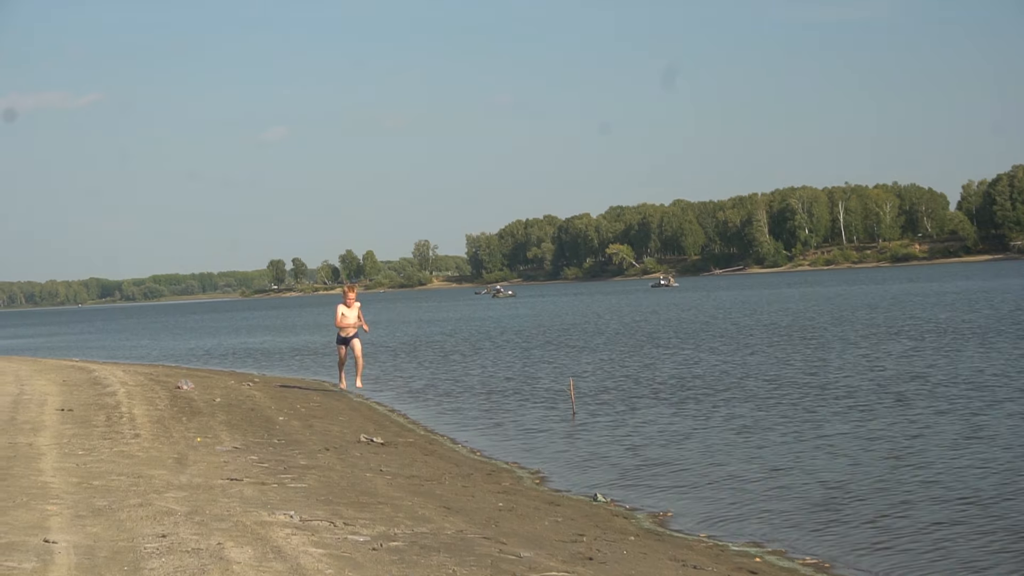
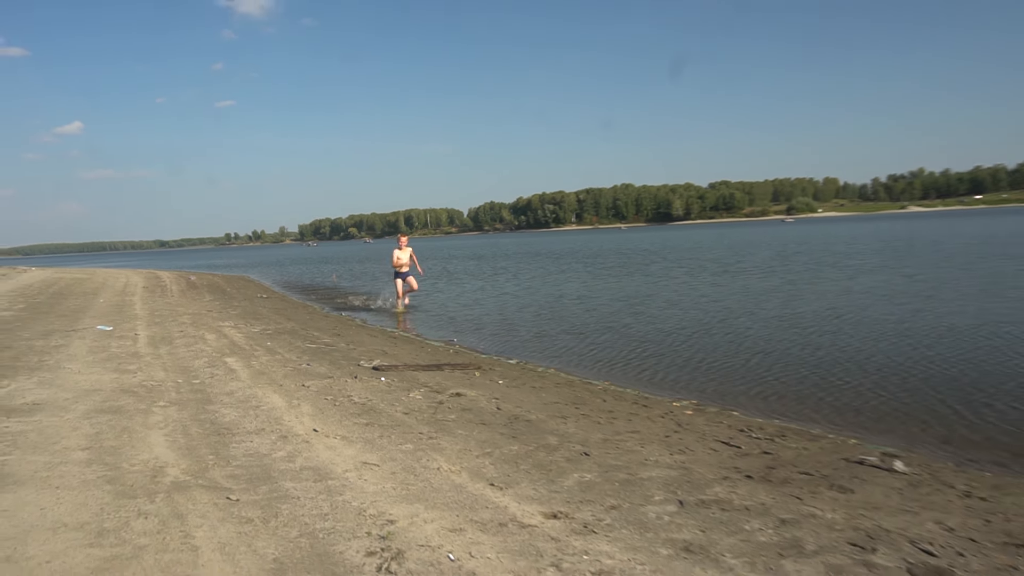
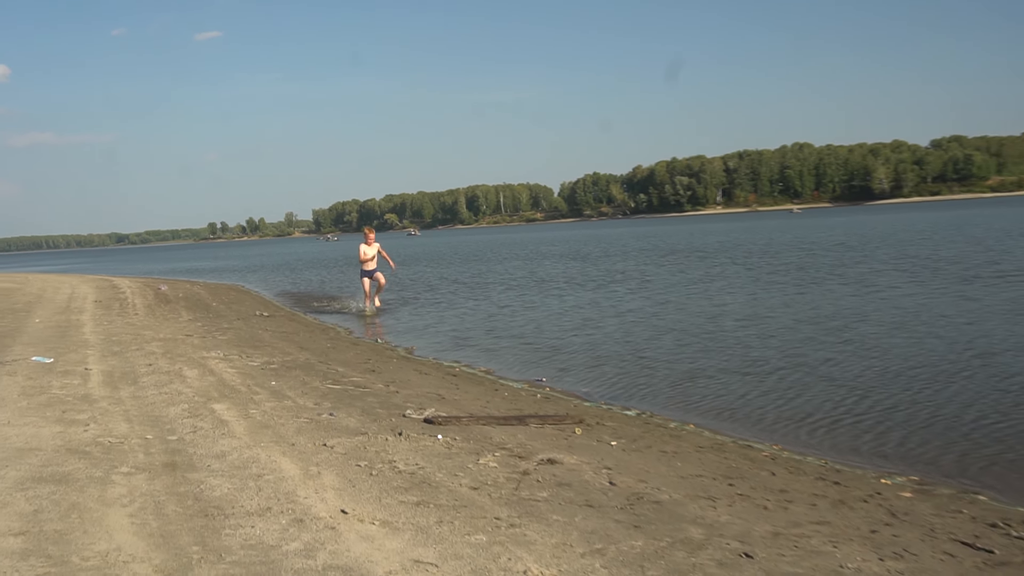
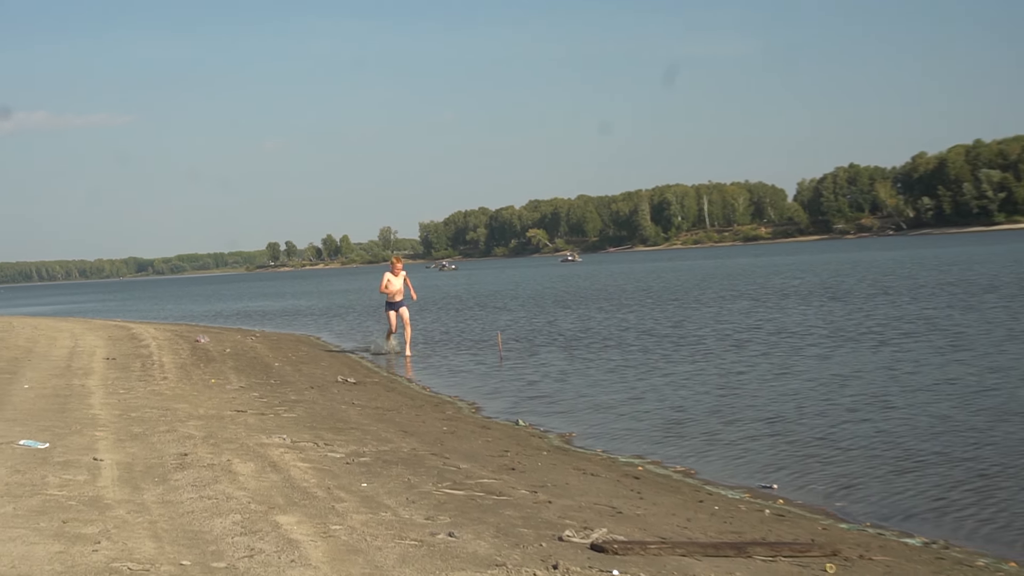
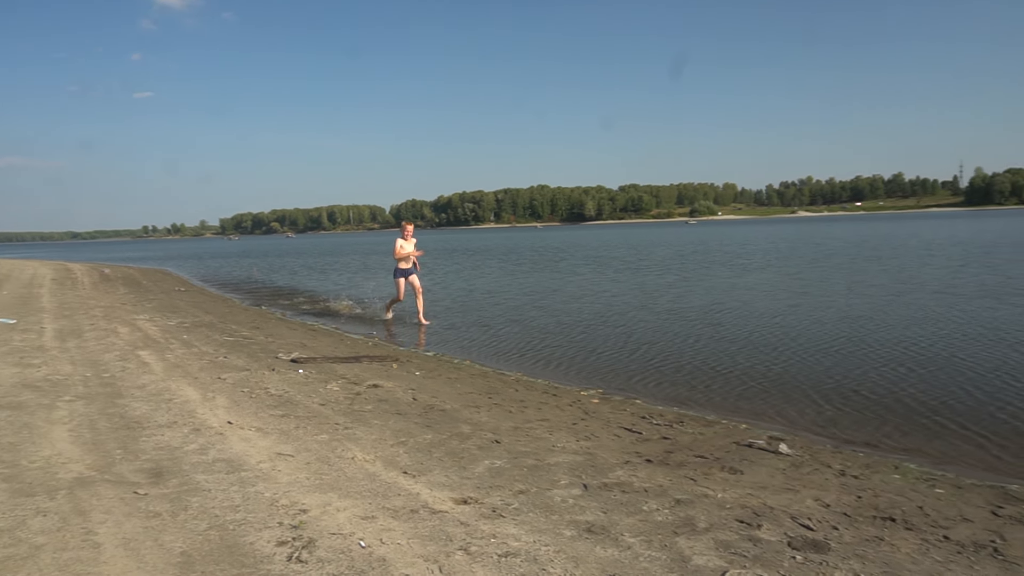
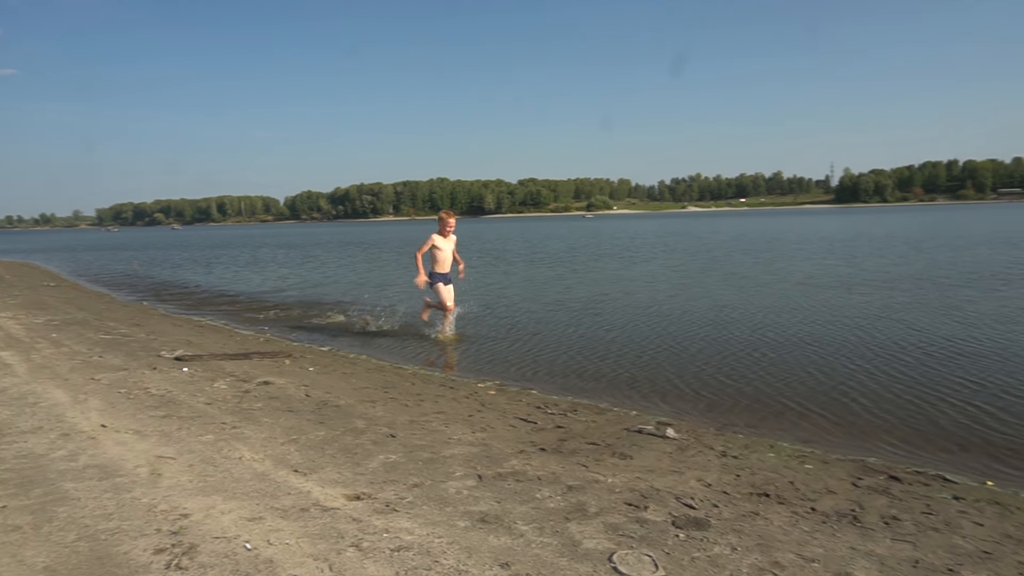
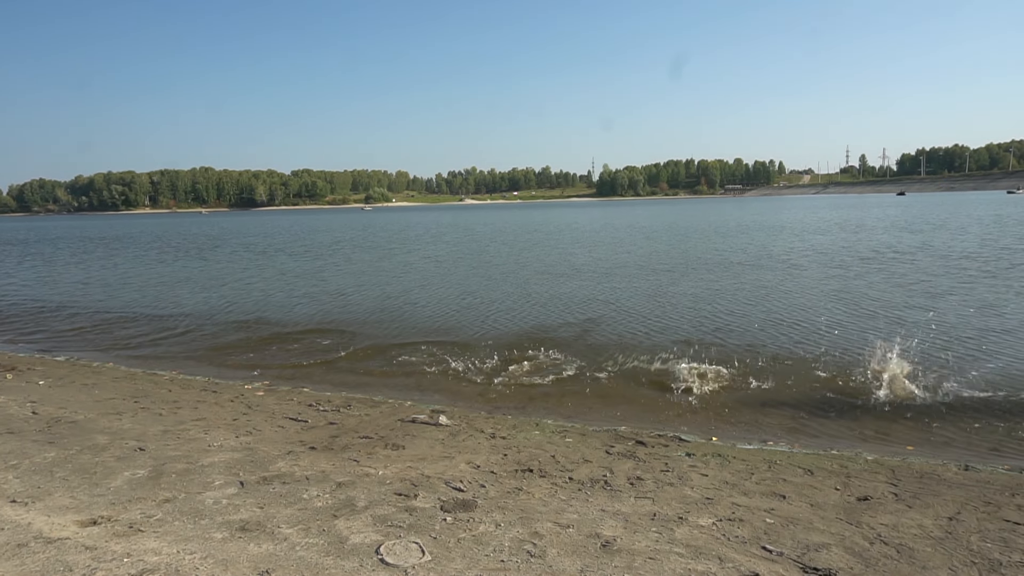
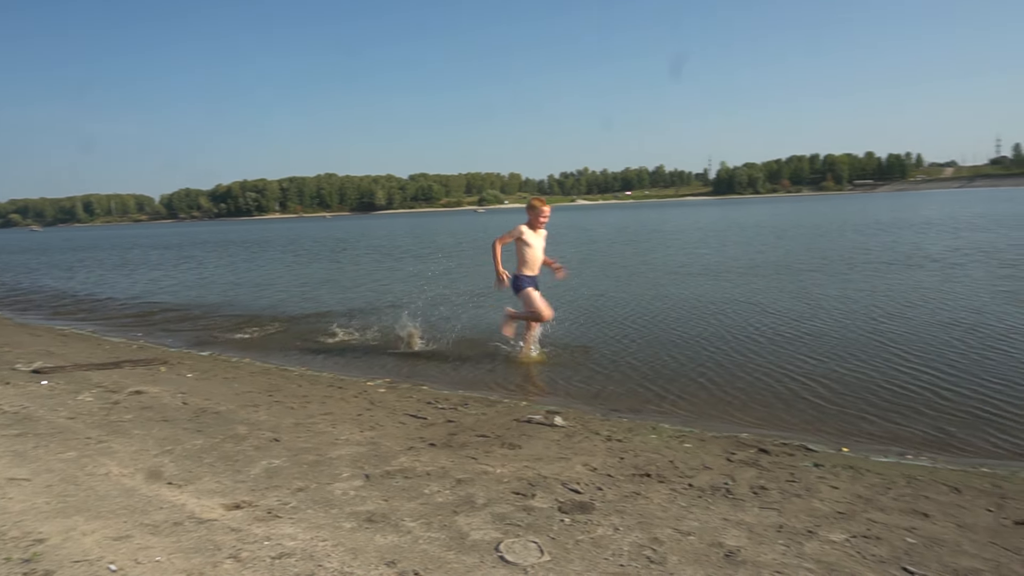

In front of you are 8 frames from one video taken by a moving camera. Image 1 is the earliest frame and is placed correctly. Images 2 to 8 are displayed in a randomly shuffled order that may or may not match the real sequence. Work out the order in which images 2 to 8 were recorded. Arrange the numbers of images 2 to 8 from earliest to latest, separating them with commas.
4, 3, 2, 5, 6, 8, 7
